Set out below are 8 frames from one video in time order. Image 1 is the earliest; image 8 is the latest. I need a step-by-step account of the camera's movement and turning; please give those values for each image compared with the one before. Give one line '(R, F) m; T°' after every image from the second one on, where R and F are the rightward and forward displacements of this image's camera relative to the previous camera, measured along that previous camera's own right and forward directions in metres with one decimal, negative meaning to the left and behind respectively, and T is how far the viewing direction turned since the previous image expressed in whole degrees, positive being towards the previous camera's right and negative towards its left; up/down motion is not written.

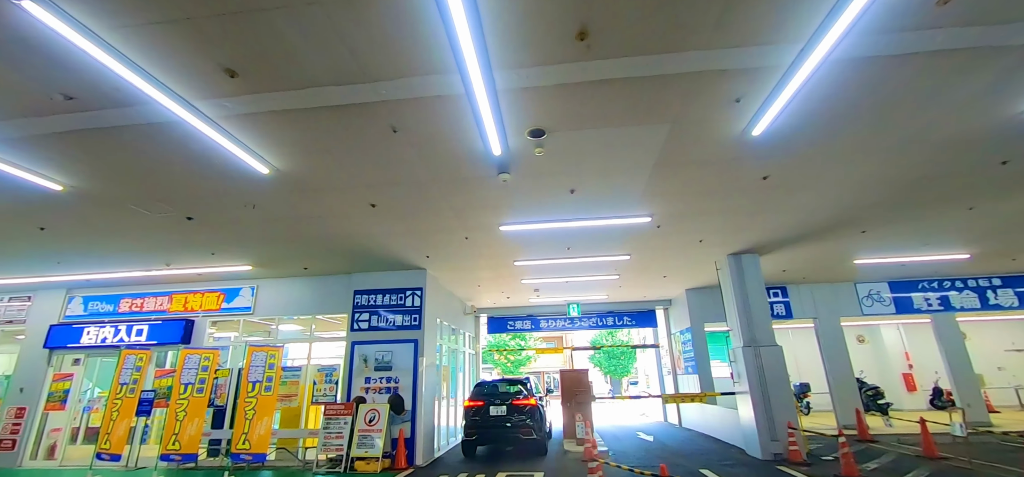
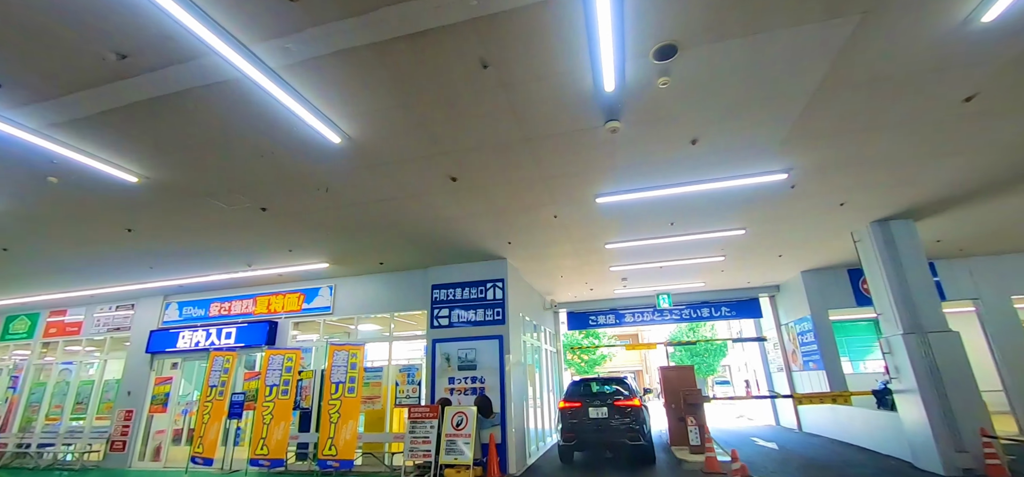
(-0.4, +0.7) m; -8°
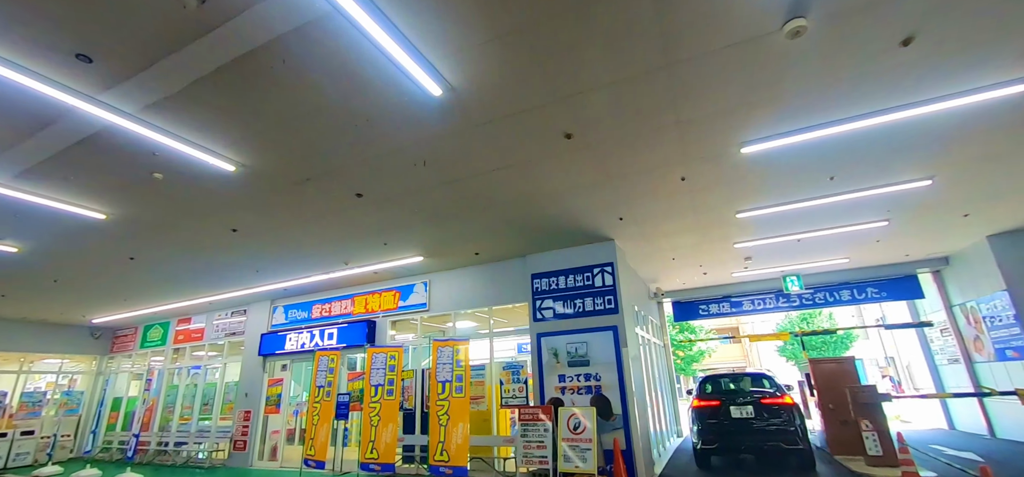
(-0.5, +0.7) m; -9°
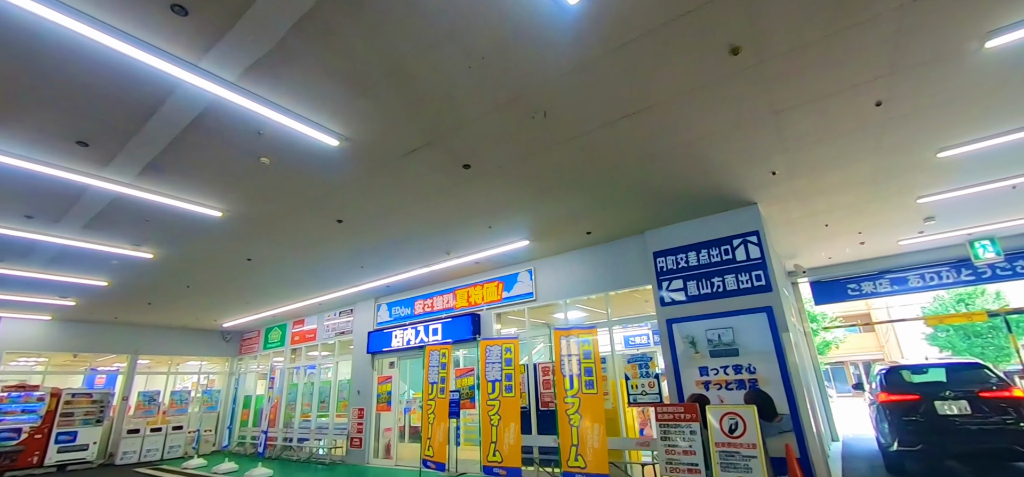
(-0.5, +0.6) m; -10°
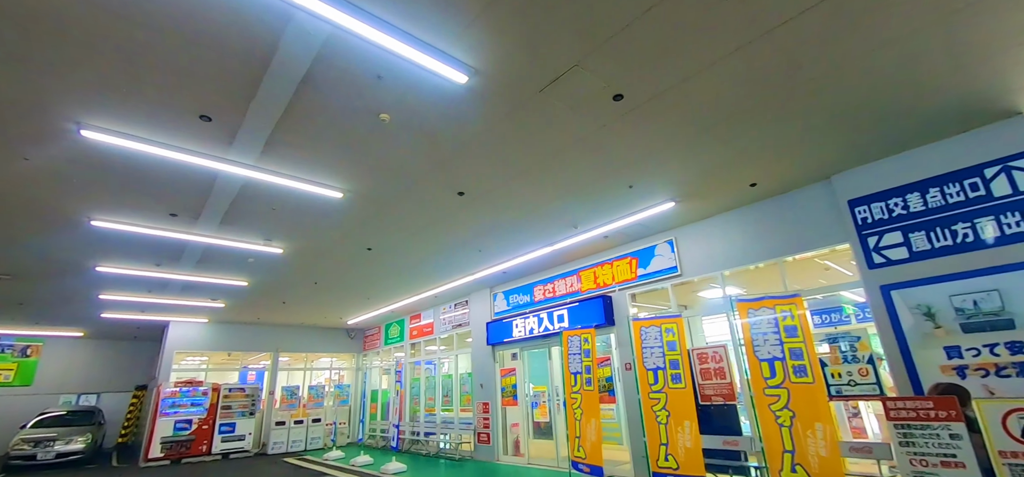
(-0.6, +0.8) m; -12°
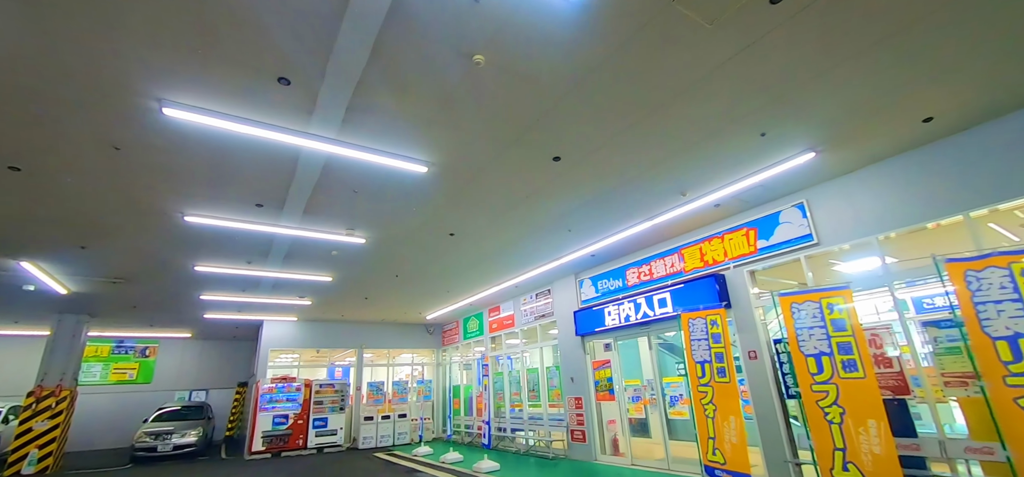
(-0.4, +0.6) m; -8°
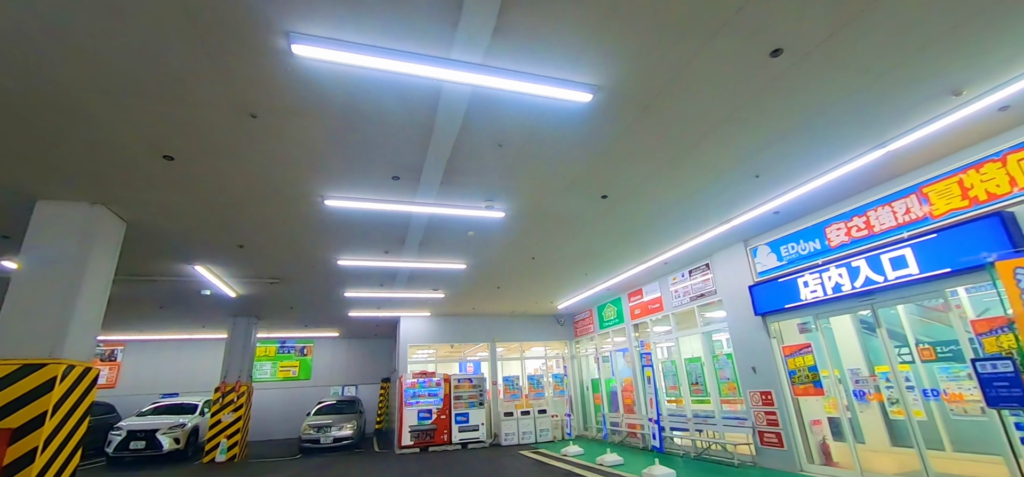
(-0.7, +0.9) m; -14°
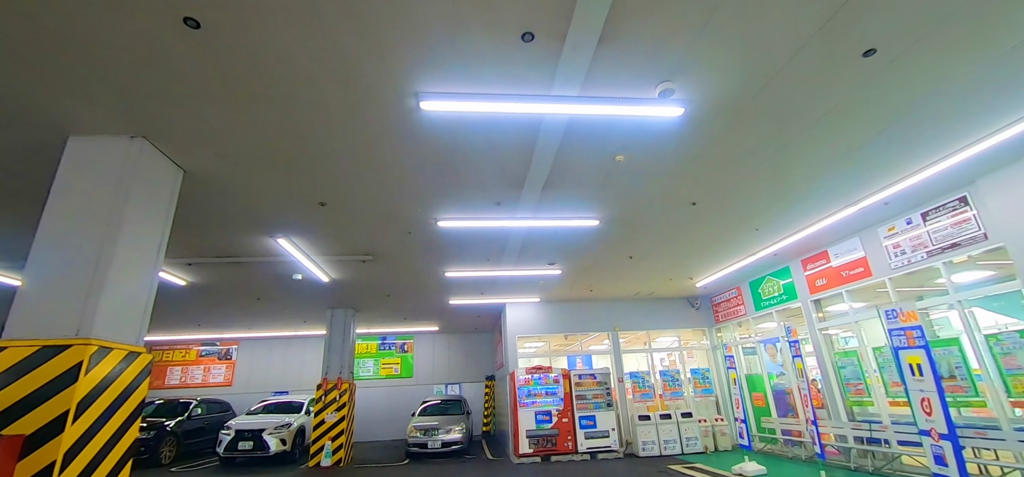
(-0.8, +1.7) m; -11°
